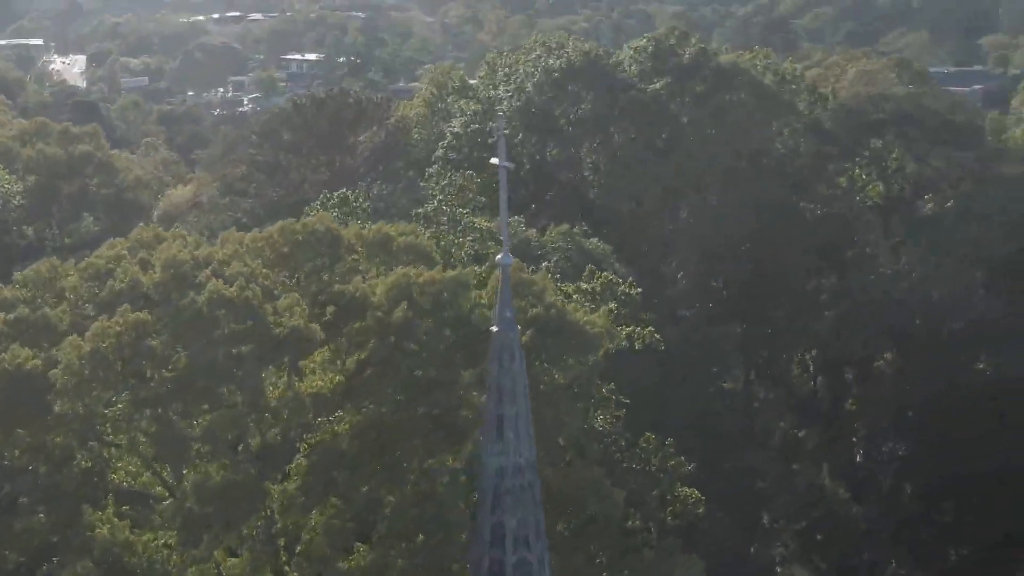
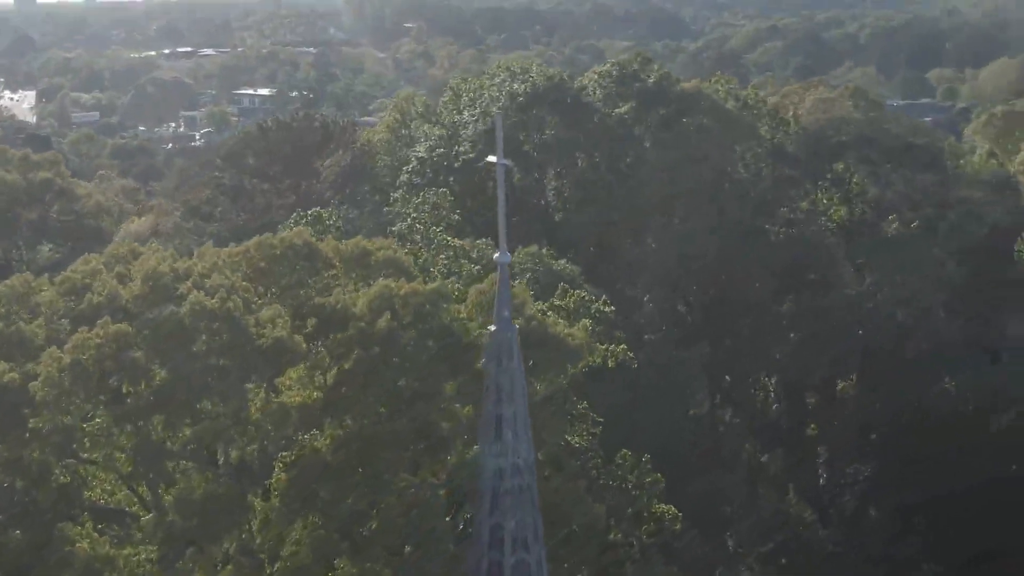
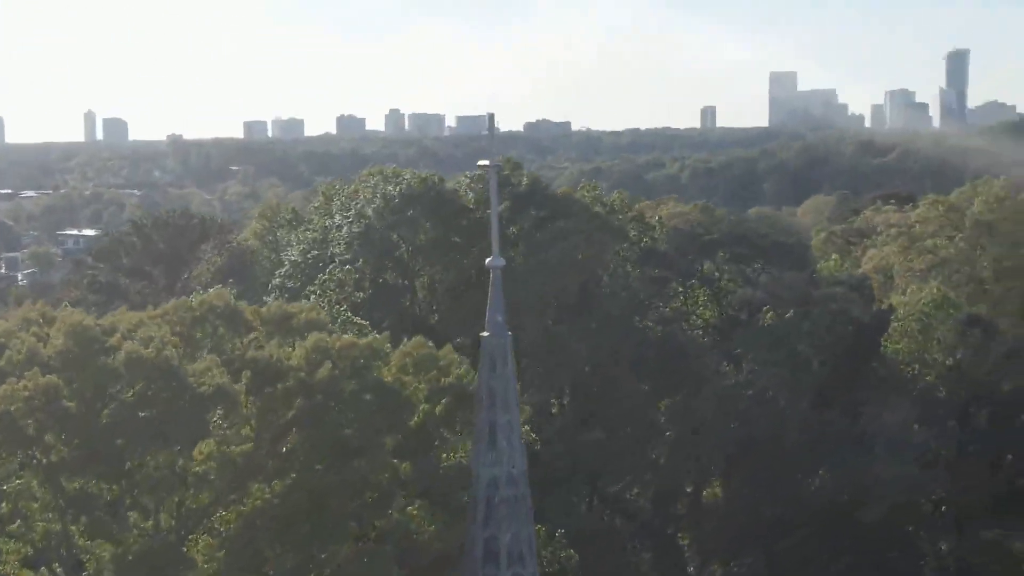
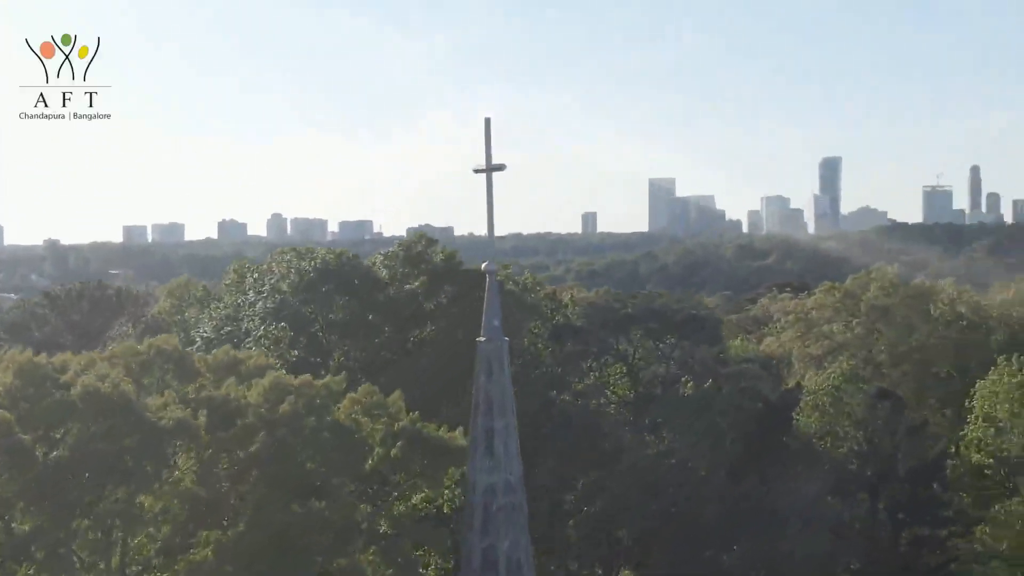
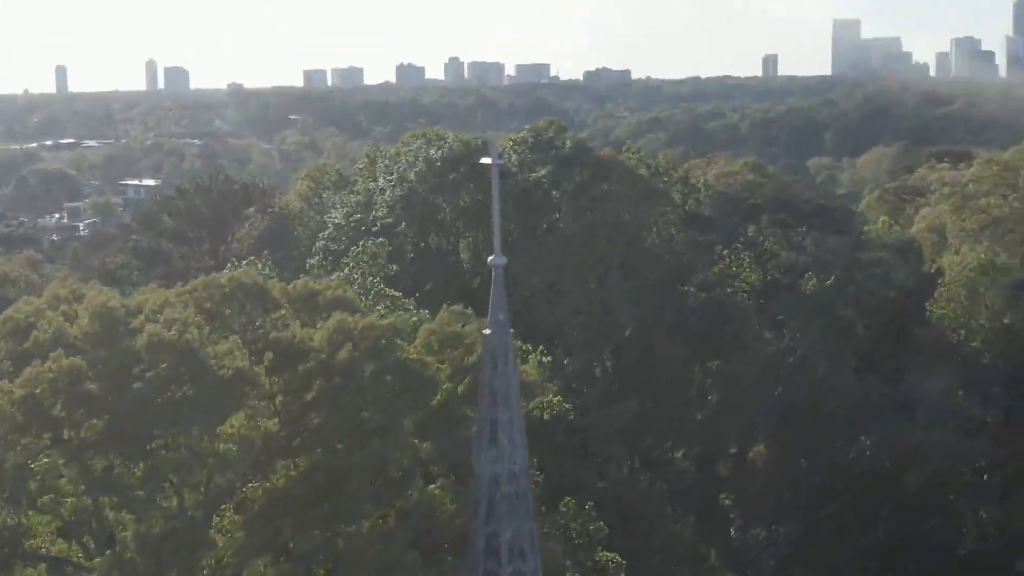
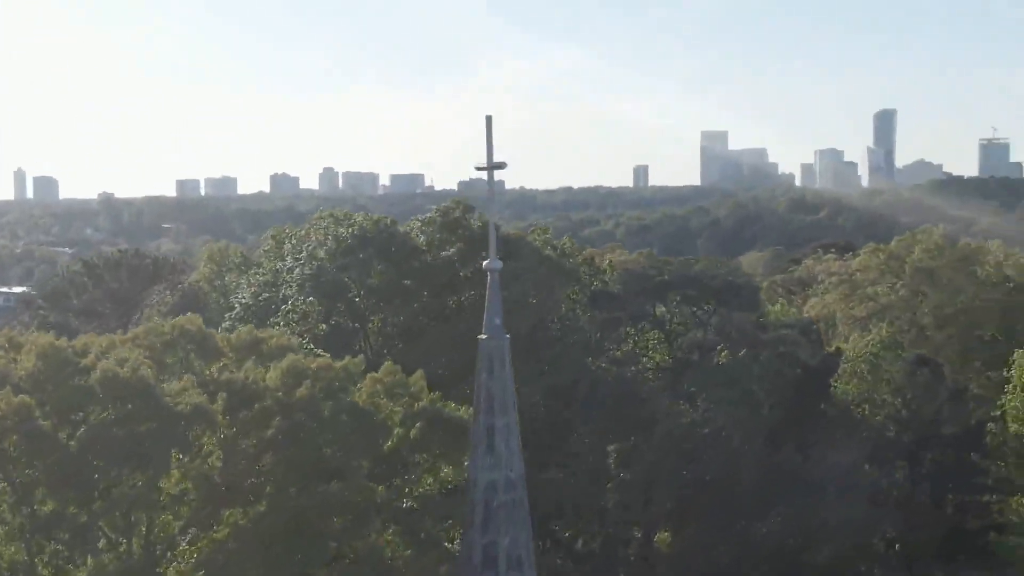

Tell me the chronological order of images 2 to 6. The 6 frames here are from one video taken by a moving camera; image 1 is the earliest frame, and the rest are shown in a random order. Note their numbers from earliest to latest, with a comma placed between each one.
2, 5, 3, 6, 4
